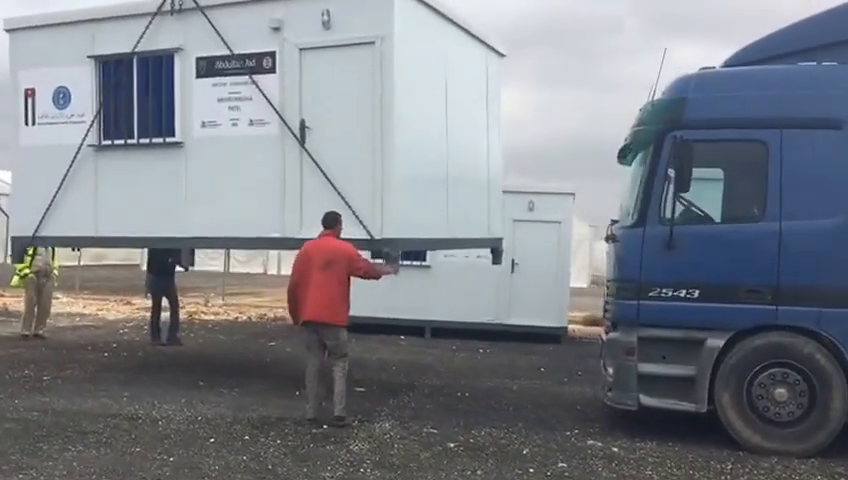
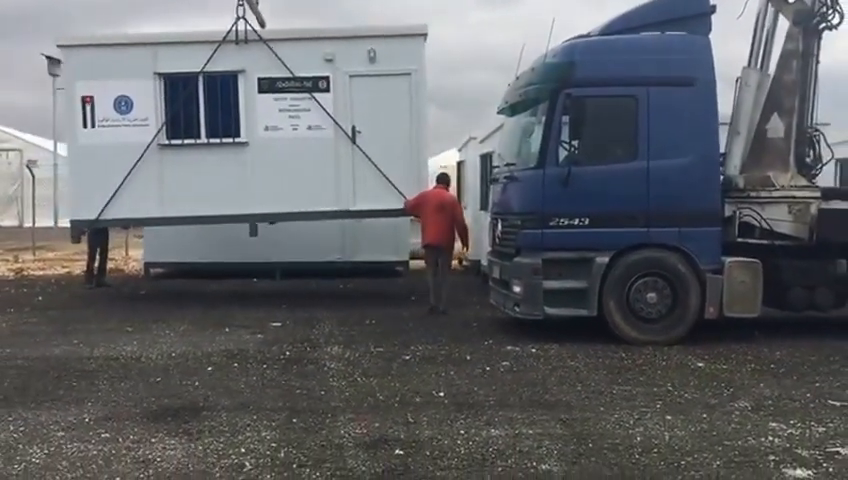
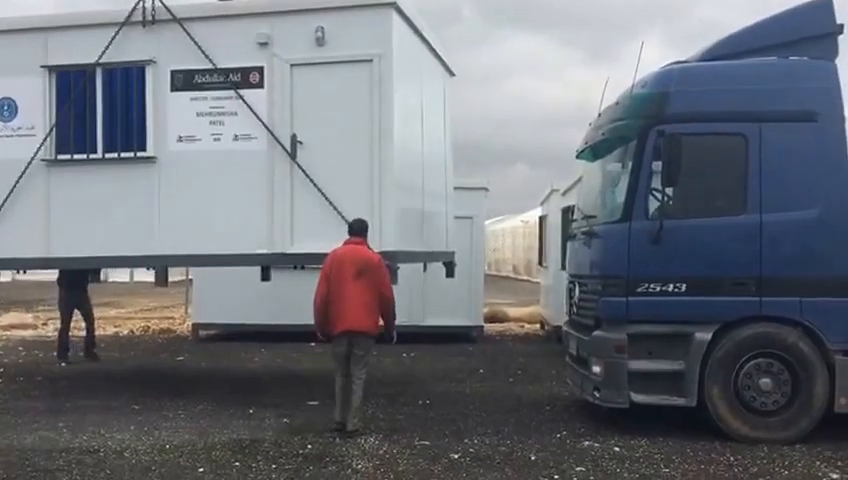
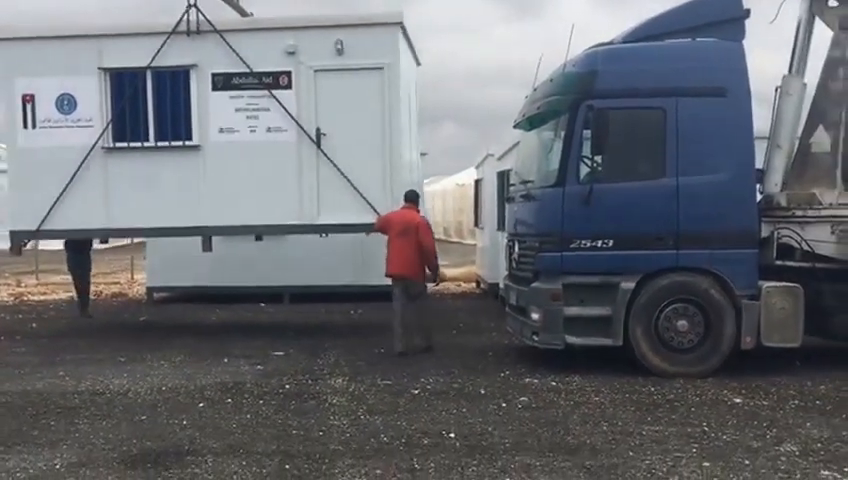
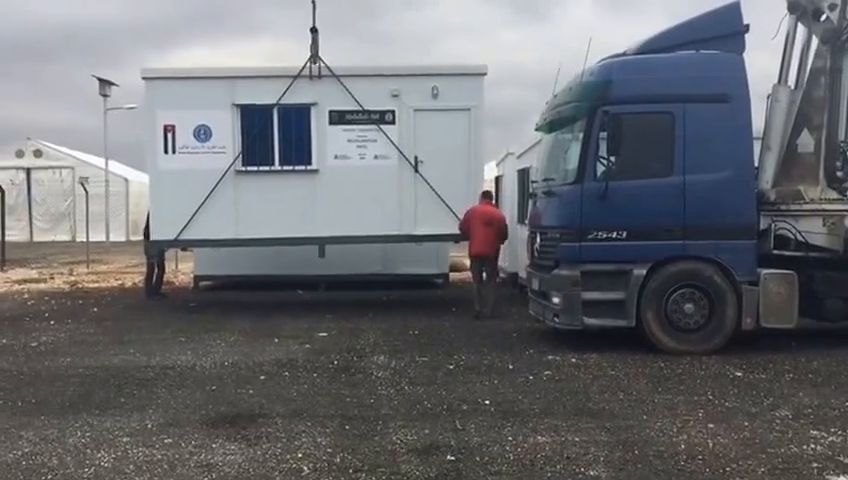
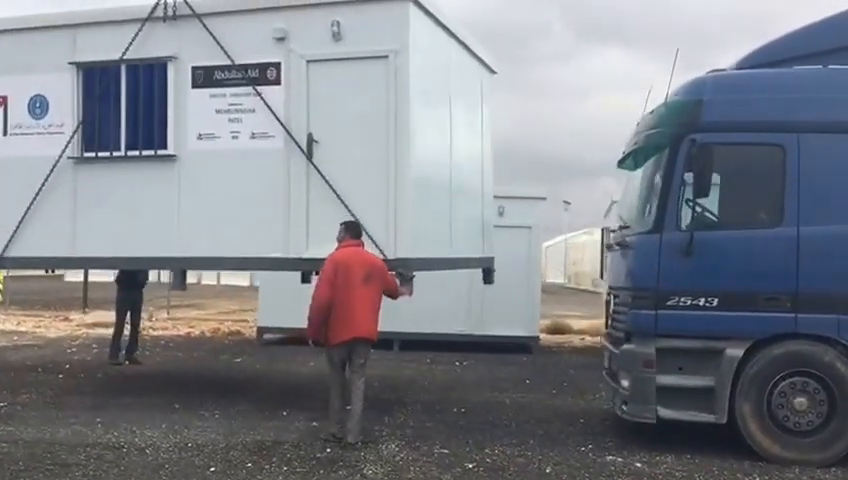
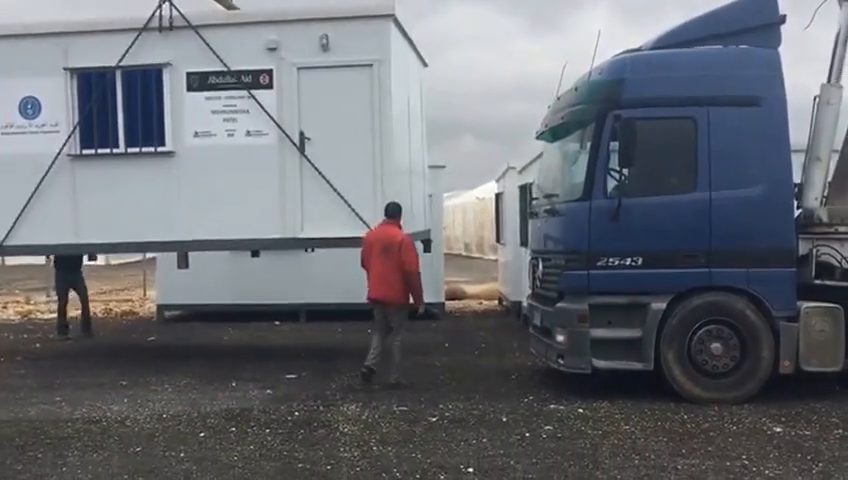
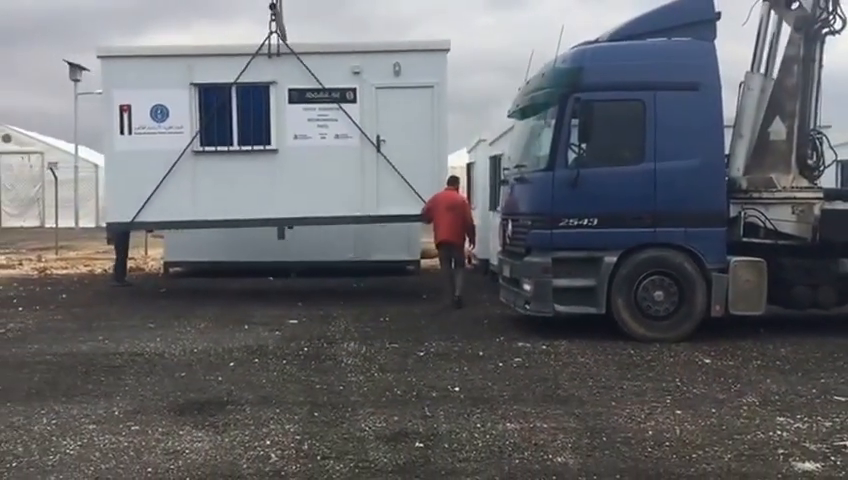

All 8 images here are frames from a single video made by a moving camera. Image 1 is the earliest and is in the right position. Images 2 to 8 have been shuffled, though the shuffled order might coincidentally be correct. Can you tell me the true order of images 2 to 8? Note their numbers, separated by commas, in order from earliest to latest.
6, 3, 7, 4, 2, 8, 5
